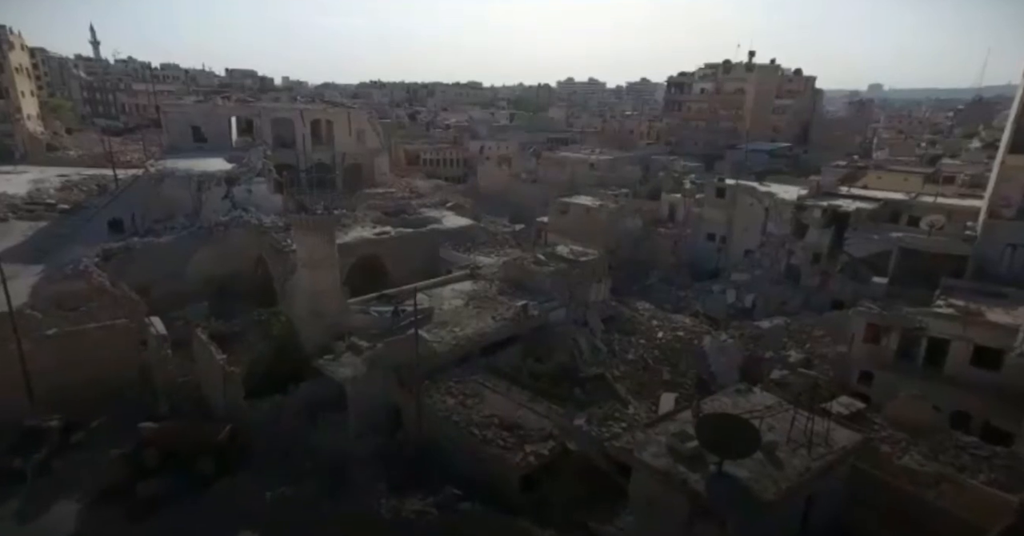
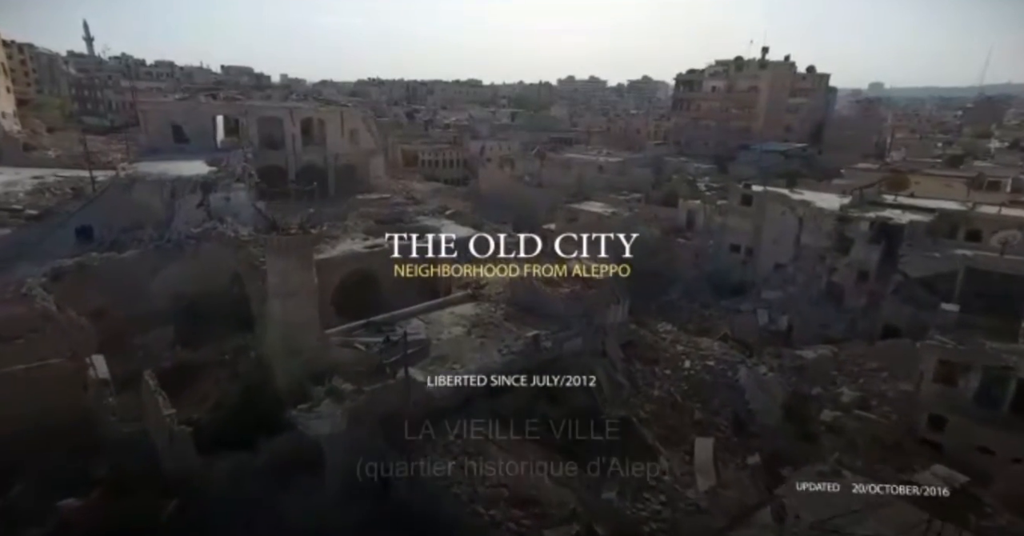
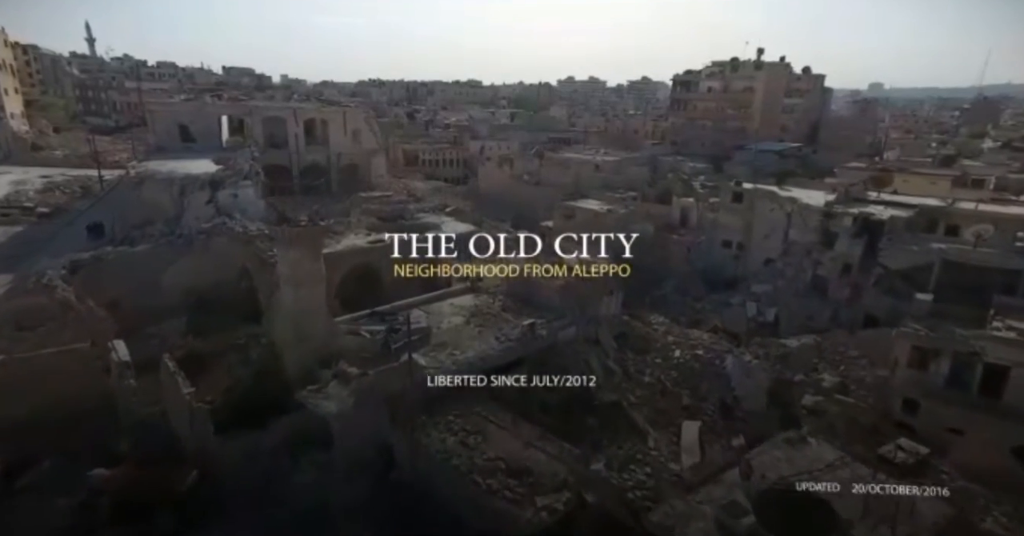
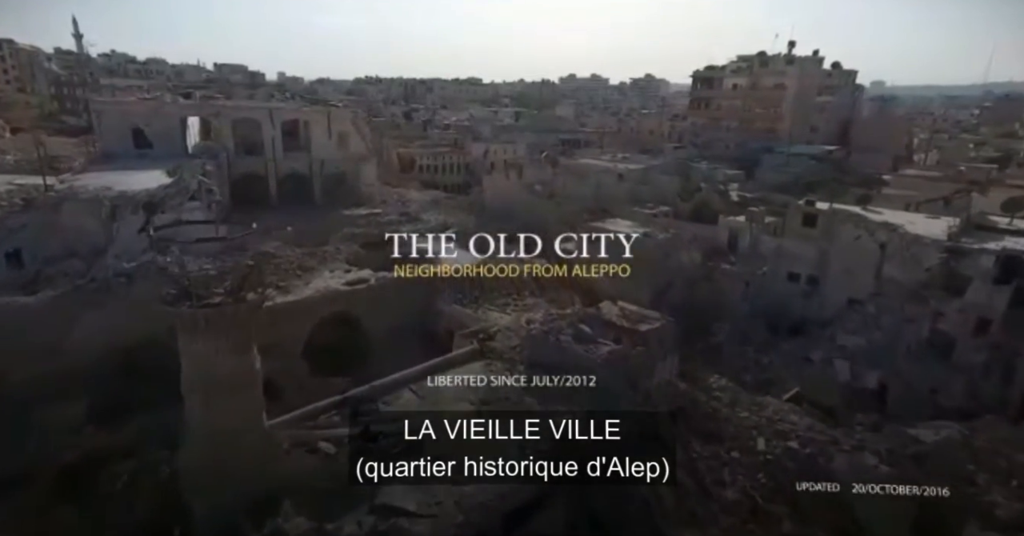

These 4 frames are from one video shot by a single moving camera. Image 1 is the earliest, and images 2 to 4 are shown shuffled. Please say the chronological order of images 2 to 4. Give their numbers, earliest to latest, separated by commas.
3, 2, 4
